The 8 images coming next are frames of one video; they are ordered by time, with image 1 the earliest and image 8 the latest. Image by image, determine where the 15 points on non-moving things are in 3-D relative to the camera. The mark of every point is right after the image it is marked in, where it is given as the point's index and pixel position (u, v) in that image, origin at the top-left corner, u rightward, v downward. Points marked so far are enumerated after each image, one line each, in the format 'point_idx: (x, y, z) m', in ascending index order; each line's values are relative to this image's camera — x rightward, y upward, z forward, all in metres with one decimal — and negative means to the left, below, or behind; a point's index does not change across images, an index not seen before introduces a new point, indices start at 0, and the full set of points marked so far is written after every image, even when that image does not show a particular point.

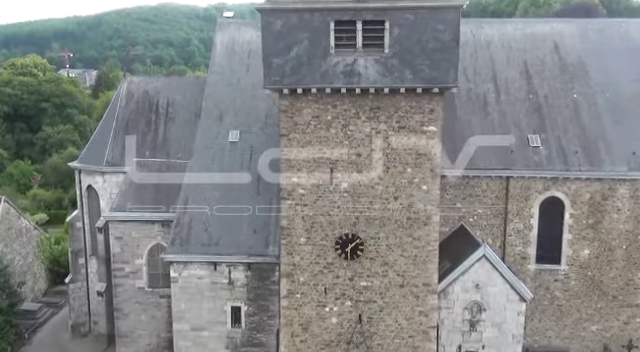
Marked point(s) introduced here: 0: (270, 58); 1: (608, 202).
0: (-1.0, +2.4, +12.4) m
1: (+7.5, -0.7, +15.8) m
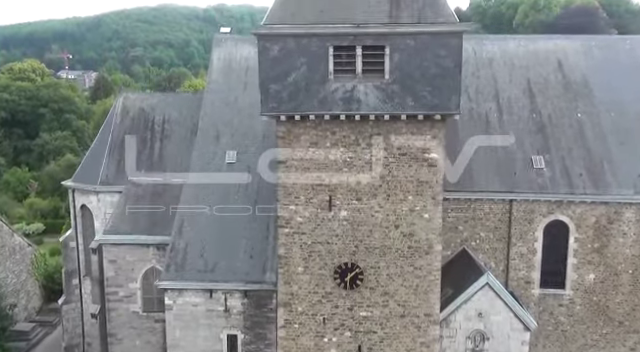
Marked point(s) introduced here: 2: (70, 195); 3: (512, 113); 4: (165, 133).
0: (-1.1, +1.8, +12.0) m
1: (+7.5, -1.3, +15.5) m
2: (-7.9, -0.6, +19.1) m
3: (+5.4, +1.8, +17.0) m
4: (-4.8, +1.4, +18.9) m
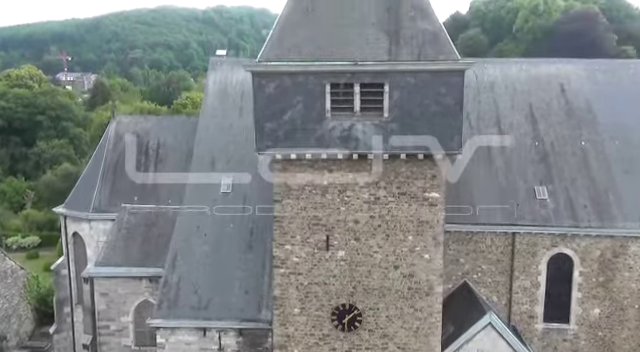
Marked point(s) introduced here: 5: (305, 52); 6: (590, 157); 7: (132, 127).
0: (-1.1, +1.0, +11.6) m
1: (+7.4, -2.1, +15.0) m
2: (-8.0, -1.4, +18.6) m
3: (+5.3, +1.0, +16.6) m
4: (-4.9, +0.6, +18.5) m
5: (-0.3, +2.3, +11.5) m
6: (+7.2, +0.5, +16.1) m
7: (-5.9, +1.5, +19.0) m
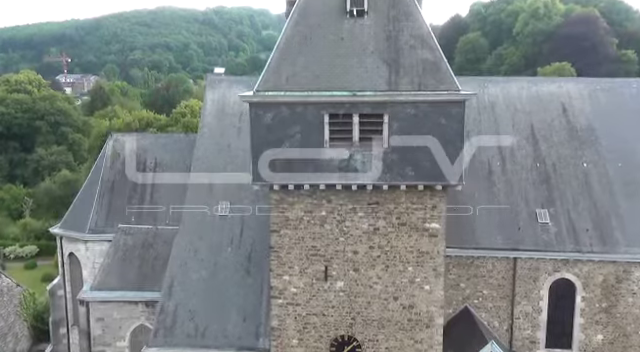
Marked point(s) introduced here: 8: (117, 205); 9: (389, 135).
0: (-1.2, +0.4, +11.4) m
1: (+7.4, -2.7, +14.8) m
2: (-8.0, -2.0, +18.4) m
3: (+5.3, +0.4, +16.4) m
4: (-4.9, 0.0, +18.3) m
5: (-0.3, +1.7, +11.3) m
6: (+7.2, -0.1, +15.9) m
7: (-5.9, +0.9, +18.8) m
8: (-6.0, -0.9, +17.9) m
9: (+1.3, +0.8, +11.3) m
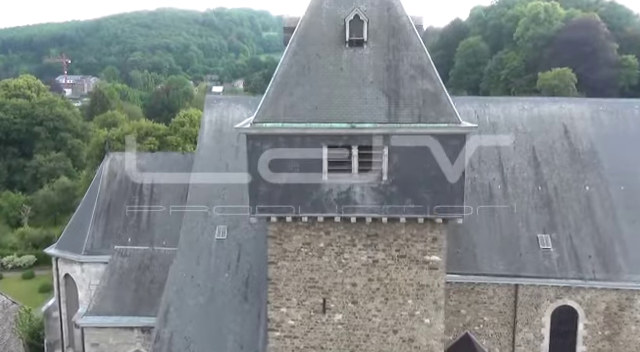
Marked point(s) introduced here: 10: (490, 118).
0: (-1.2, -0.2, +11.2) m
1: (+7.4, -3.3, +14.6) m
2: (-8.0, -2.6, +18.2) m
3: (+5.3, -0.2, +16.1) m
4: (-5.0, -0.6, +18.1) m
5: (-0.3, +1.1, +11.1) m
6: (+7.1, -0.7, +15.7) m
7: (-6.0, +0.3, +18.6) m
8: (-6.1, -1.5, +17.7) m
9: (+1.2, +0.2, +11.1) m
10: (+4.9, +1.7, +17.4) m
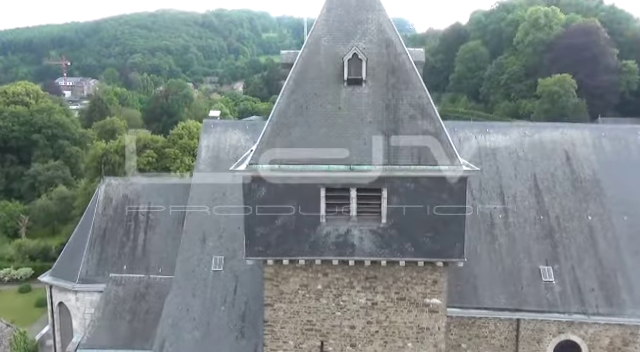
0: (-1.2, -0.9, +10.9) m
1: (+7.3, -4.1, +14.3) m
2: (-8.1, -3.4, +17.9) m
3: (+5.2, -1.0, +15.9) m
4: (-5.0, -1.4, +17.8) m
5: (-0.4, +0.4, +10.8) m
6: (+7.1, -1.5, +15.4) m
7: (-6.0, -0.4, +18.3) m
8: (-6.1, -2.2, +17.4) m
9: (+1.2, -0.6, +10.8) m
10: (+4.8, +0.9, +17.1) m
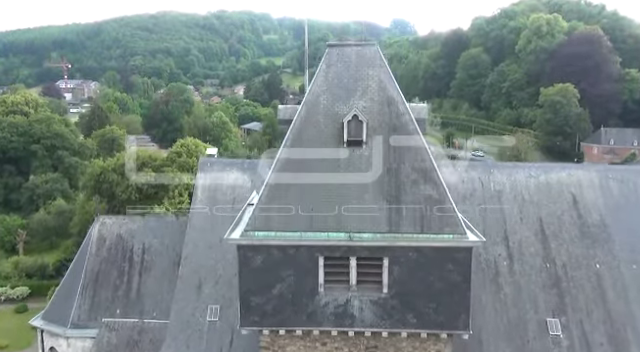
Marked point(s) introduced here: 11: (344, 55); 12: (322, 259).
0: (-1.3, -2.1, +10.4) m
1: (+7.3, -5.3, +13.8) m
2: (-8.1, -4.6, +17.4) m
3: (+5.2, -2.2, +15.4) m
4: (-5.1, -2.6, +17.3) m
5: (-0.4, -0.8, +10.3) m
6: (+7.1, -2.7, +14.9) m
7: (-6.0, -1.6, +17.8) m
8: (-6.1, -3.4, +16.9) m
9: (+1.2, -1.8, +10.3) m
10: (+4.8, -0.3, +16.6) m
11: (+0.4, +2.2, +11.1) m
12: (0.0, -1.4, +10.3) m
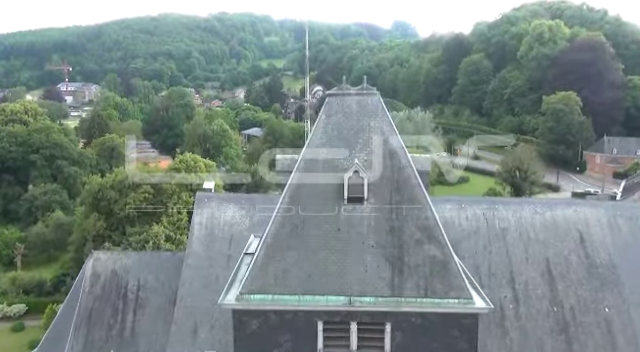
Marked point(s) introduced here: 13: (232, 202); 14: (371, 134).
0: (-1.3, -3.1, +9.9) m
1: (+7.3, -6.2, +13.3) m
2: (-8.1, -5.5, +16.9) m
3: (+5.2, -3.2, +14.9) m
4: (-5.1, -3.6, +16.8) m
5: (-0.4, -1.8, +9.8) m
6: (+7.1, -3.6, +14.4) m
7: (-6.0, -2.6, +17.3) m
8: (-6.2, -4.4, +16.5) m
9: (+1.2, -2.7, +9.8) m
10: (+4.8, -1.3, +16.1) m
11: (+0.4, +1.3, +10.6) m
12: (0.0, -2.4, +9.8) m
13: (-2.7, -1.4, +16.4) m
14: (+0.9, +0.7, +10.5) m
